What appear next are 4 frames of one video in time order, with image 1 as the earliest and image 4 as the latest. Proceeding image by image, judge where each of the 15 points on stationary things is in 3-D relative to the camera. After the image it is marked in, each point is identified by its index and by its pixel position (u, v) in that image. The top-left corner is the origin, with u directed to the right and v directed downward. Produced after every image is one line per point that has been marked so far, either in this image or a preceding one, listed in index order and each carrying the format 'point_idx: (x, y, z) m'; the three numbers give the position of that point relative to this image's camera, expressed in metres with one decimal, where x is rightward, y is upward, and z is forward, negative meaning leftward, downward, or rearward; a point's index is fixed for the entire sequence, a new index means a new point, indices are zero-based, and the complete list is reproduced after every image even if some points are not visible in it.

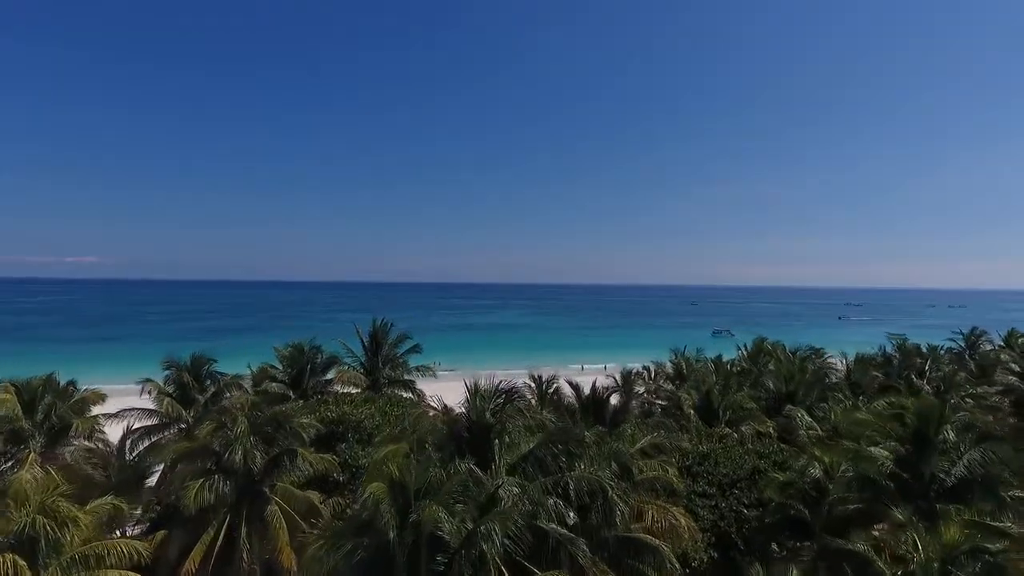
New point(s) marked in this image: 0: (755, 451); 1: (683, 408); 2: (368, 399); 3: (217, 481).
0: (+6.9, -4.7, +14.7) m
1: (+5.7, -4.0, +17.0) m
2: (-4.7, -3.7, +16.8) m
3: (-5.8, -3.8, +10.2) m
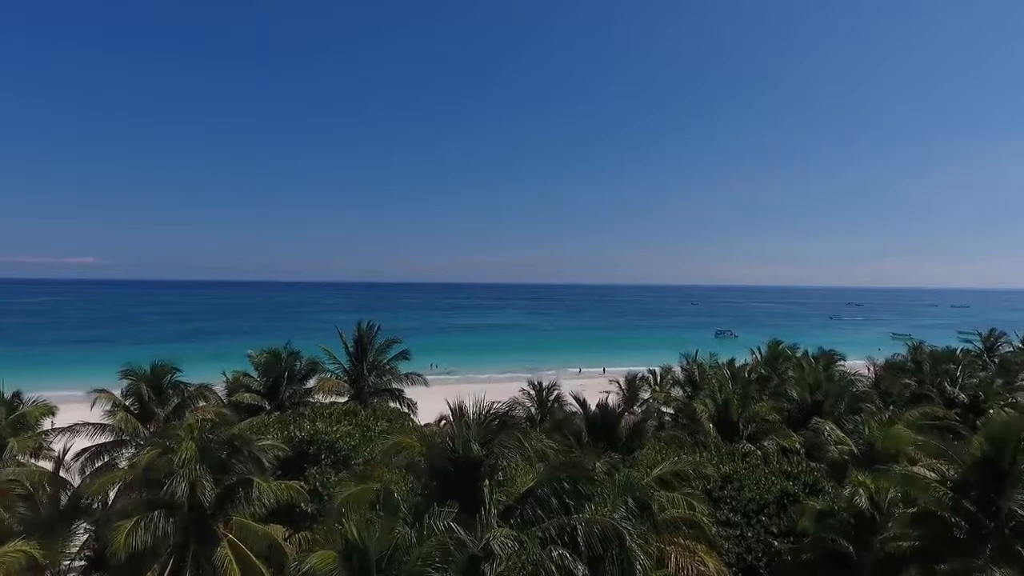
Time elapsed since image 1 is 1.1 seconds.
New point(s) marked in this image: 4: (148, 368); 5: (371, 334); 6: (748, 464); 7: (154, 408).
0: (+6.9, -4.6, +13.1) m
1: (+5.7, -4.0, +15.4) m
2: (-4.8, -3.7, +15.1) m
3: (-5.9, -3.8, +8.6) m
4: (-10.2, -2.2, +14.4) m
5: (-5.0, -1.6, +18.2) m
6: (+6.0, -4.5, +13.1) m
7: (-9.7, -3.2, +14.0) m
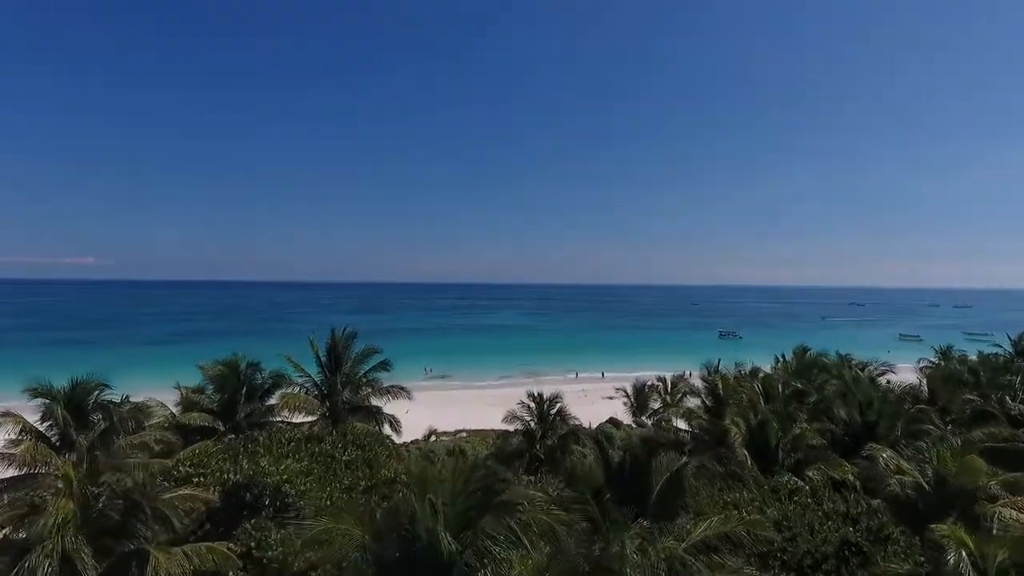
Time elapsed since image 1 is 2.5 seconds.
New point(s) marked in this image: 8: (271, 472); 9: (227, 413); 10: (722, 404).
0: (+6.8, -4.7, +10.7) m
1: (+5.6, -4.0, +13.0) m
2: (-4.9, -3.7, +12.7) m
3: (-6.0, -3.8, +6.1) m
4: (-10.3, -2.3, +11.9) m
5: (-5.1, -1.6, +15.8) m
6: (+6.0, -4.5, +10.7) m
7: (-9.8, -3.3, +11.5) m
8: (-4.4, -3.3, +9.4) m
9: (-7.9, -3.4, +14.3) m
10: (+6.6, -3.7, +16.3) m
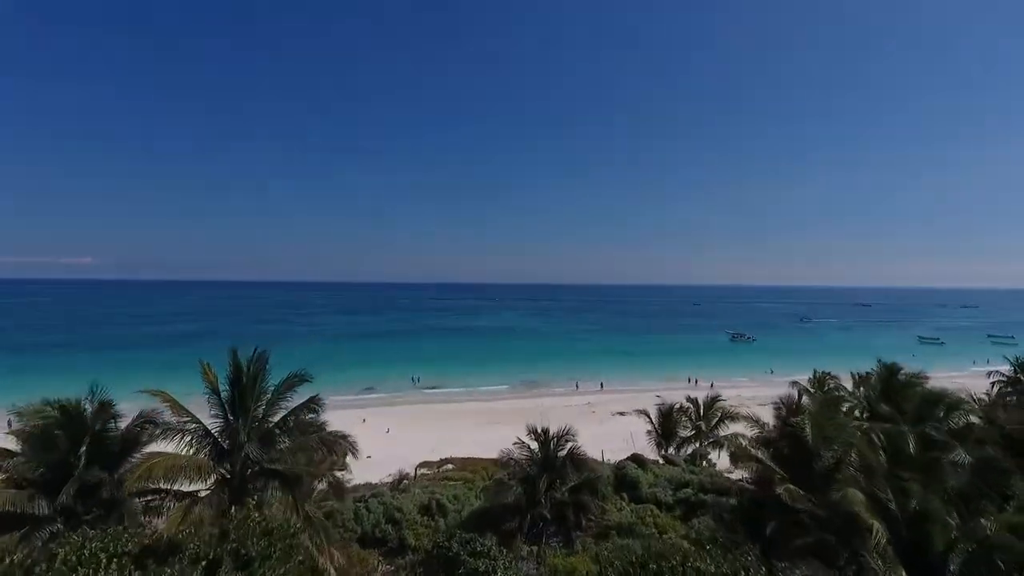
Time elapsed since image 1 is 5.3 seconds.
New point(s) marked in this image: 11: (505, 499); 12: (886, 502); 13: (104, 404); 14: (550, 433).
0: (+6.7, -4.7, +5.5) m
1: (+5.4, -4.0, +7.8) m
2: (-5.0, -3.7, +7.5) m
3: (-6.1, -3.9, +0.9) m
4: (-10.4, -2.3, +6.7) m
5: (-5.2, -1.7, +10.6) m
6: (+5.8, -4.5, +5.5) m
7: (-9.9, -3.3, +6.3) m
8: (-4.5, -3.4, +4.2) m
9: (-8.0, -3.5, +9.1) m
10: (+6.5, -3.7, +11.1) m
11: (-0.2, -6.3, +15.3) m
12: (+6.0, -3.5, +8.4) m
13: (-7.7, -2.2, +9.8) m
14: (+1.2, -4.4, +15.8) m
